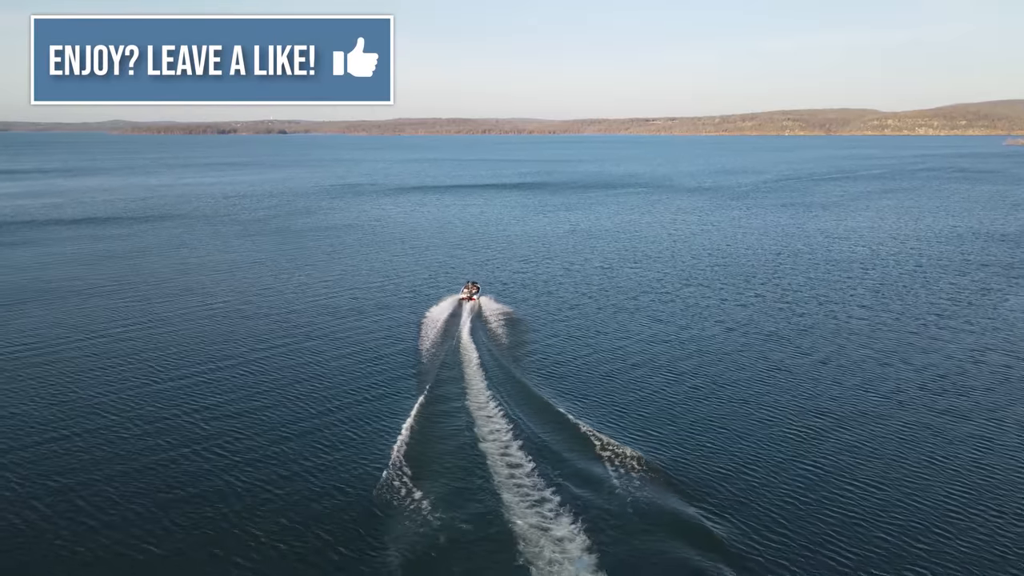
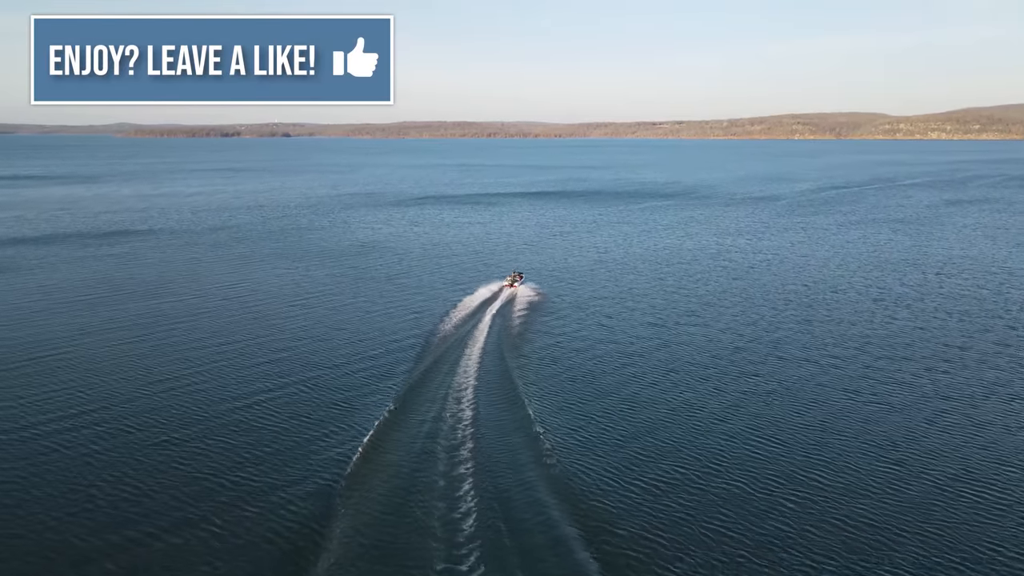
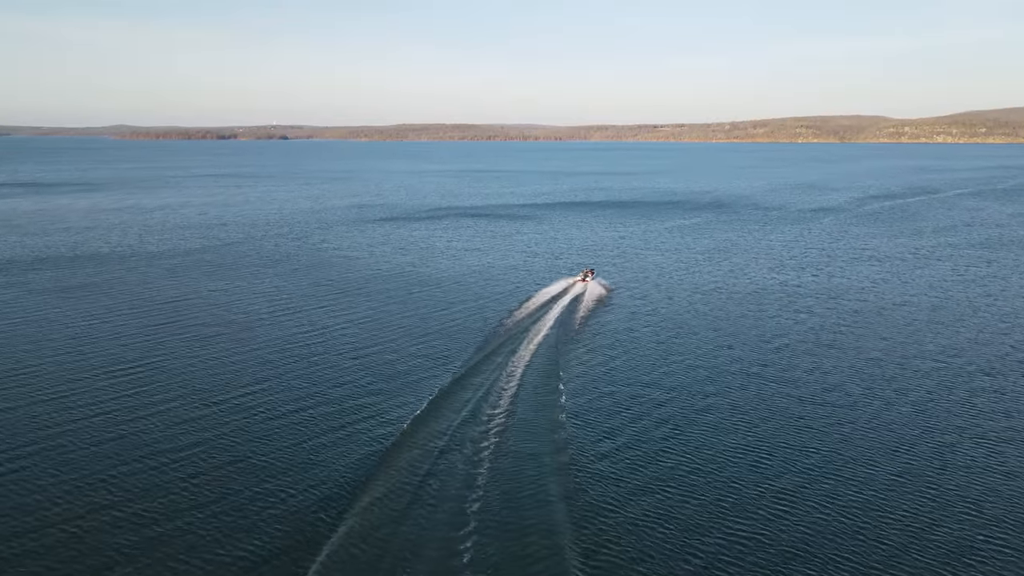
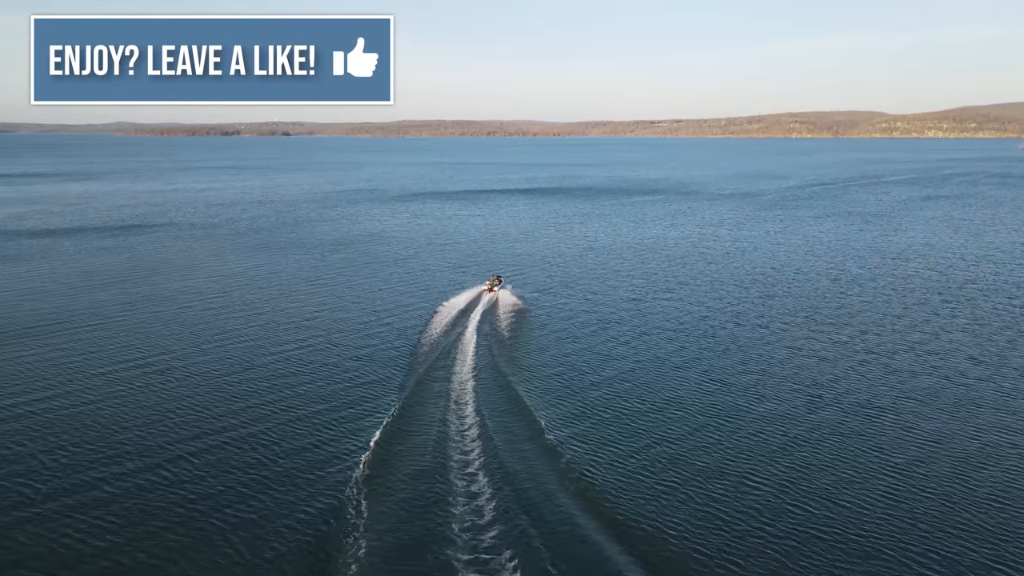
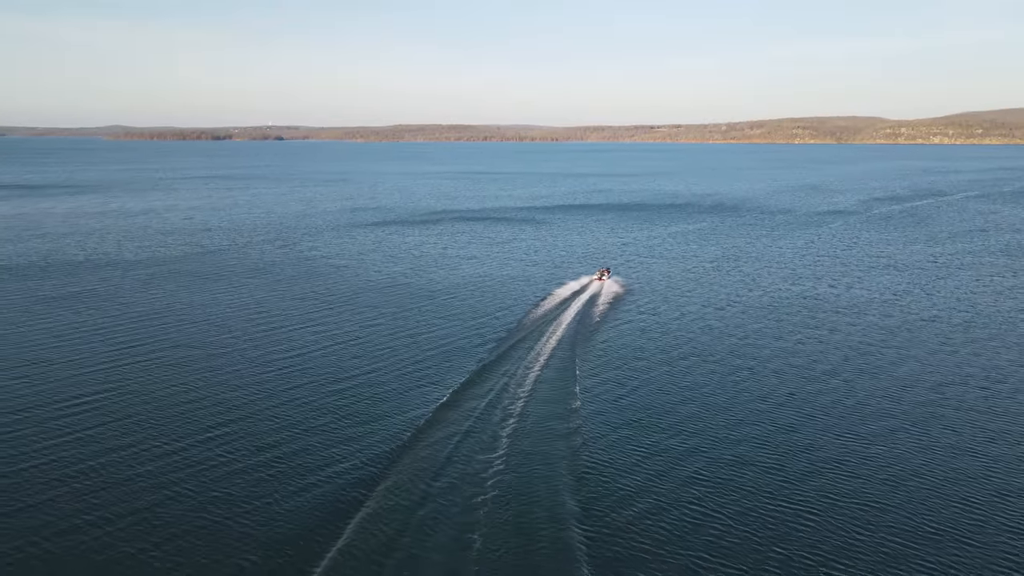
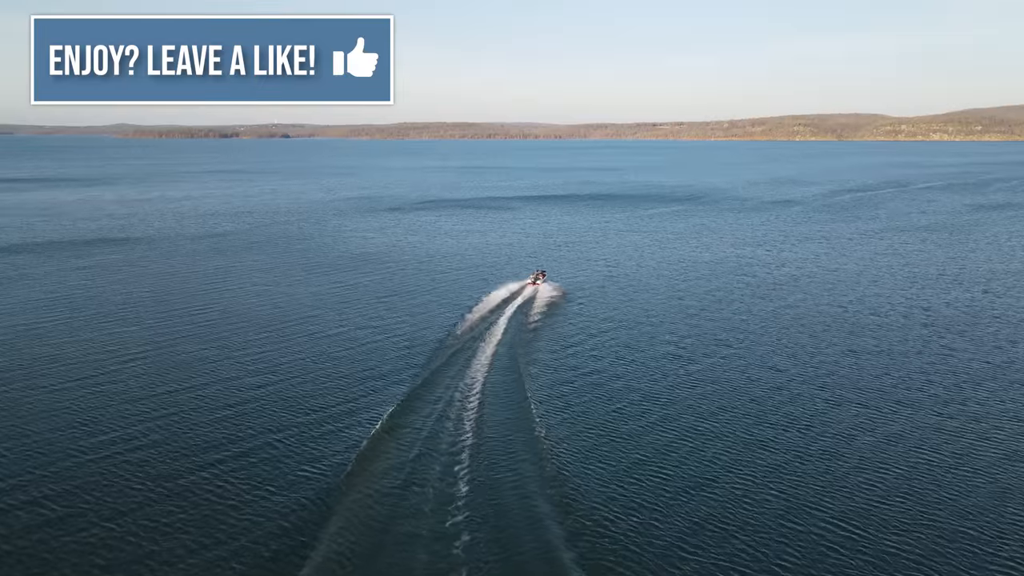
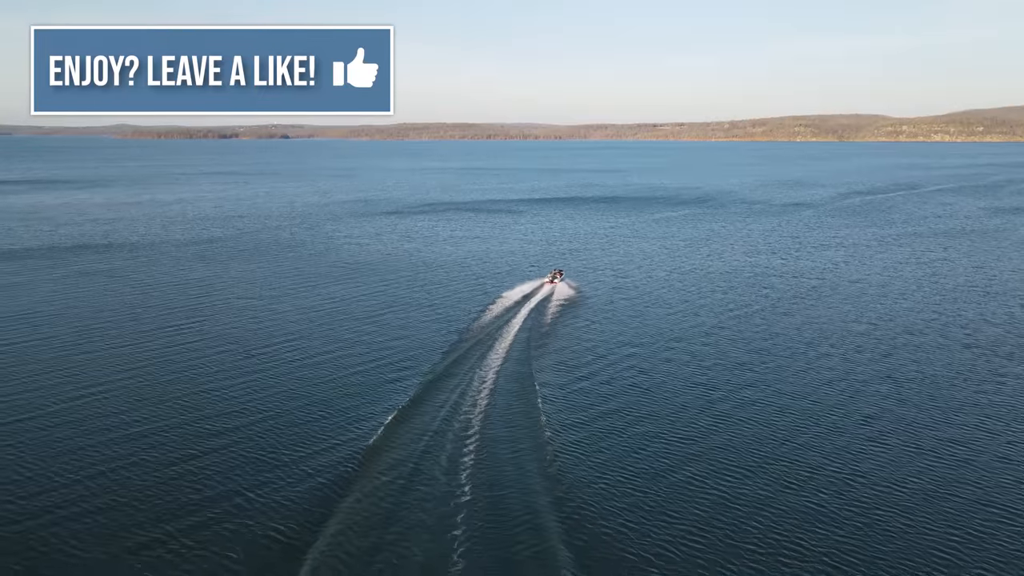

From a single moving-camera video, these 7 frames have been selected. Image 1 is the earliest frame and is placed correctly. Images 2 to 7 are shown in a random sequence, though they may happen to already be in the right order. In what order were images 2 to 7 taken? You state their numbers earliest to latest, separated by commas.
4, 2, 6, 7, 3, 5
